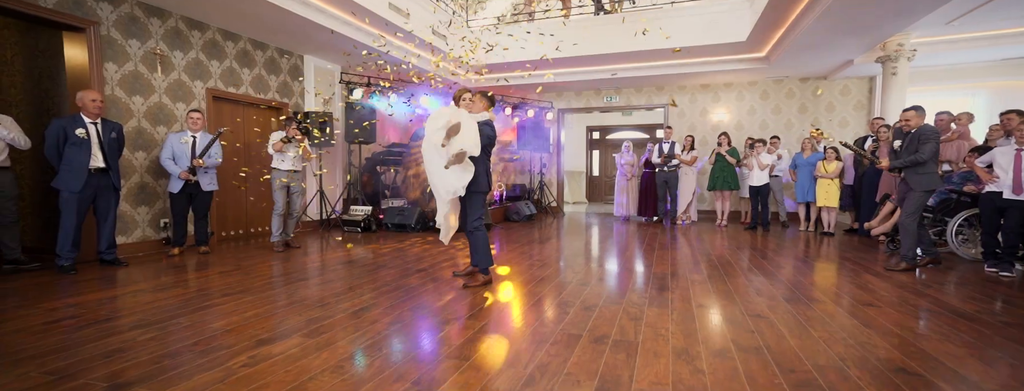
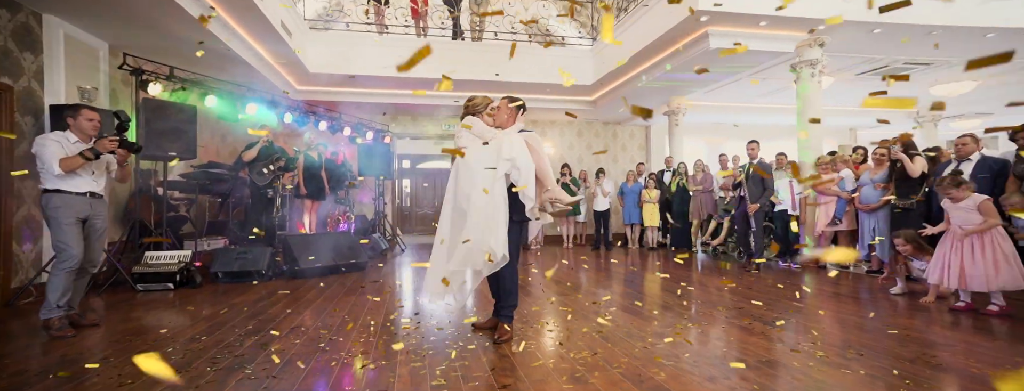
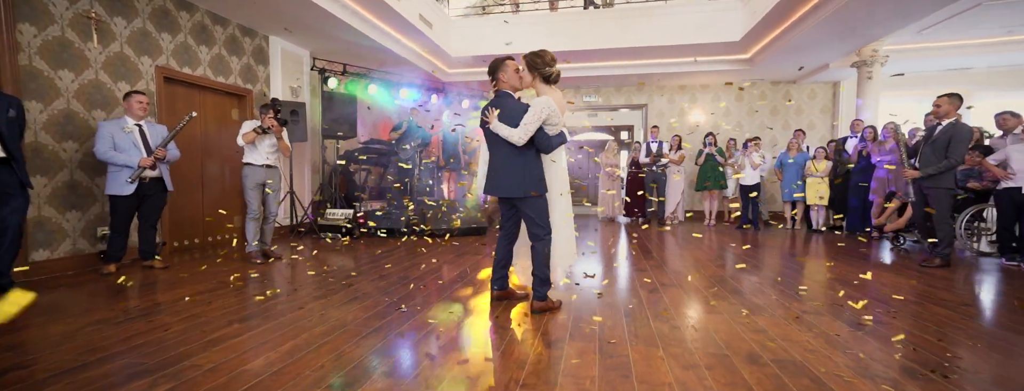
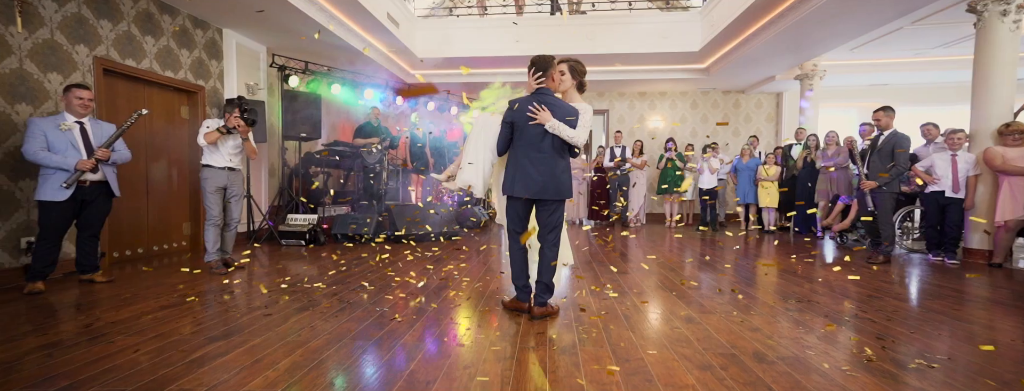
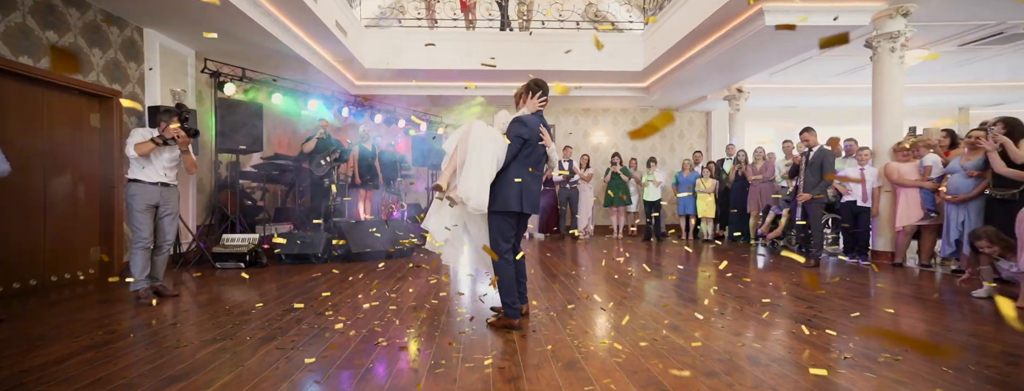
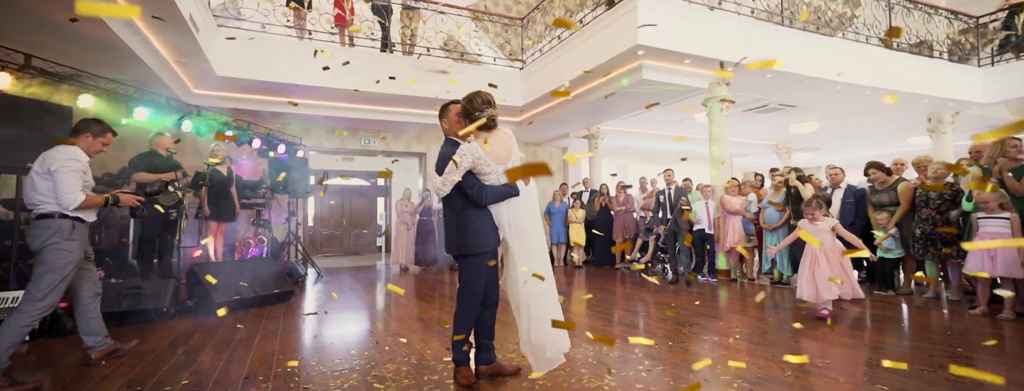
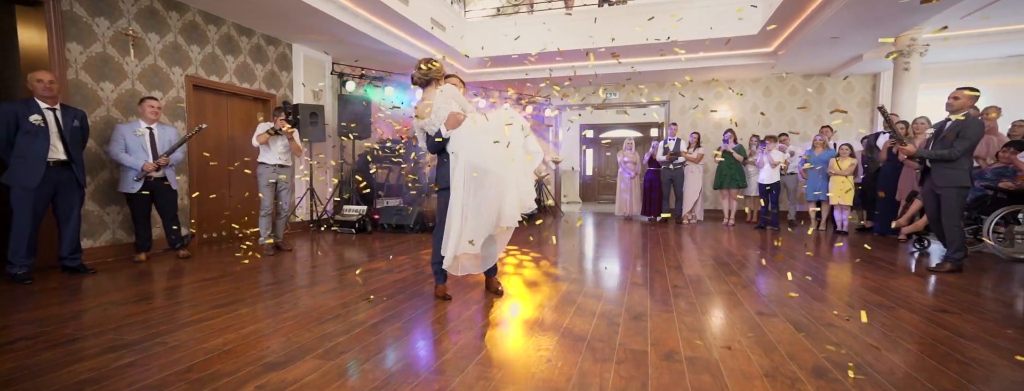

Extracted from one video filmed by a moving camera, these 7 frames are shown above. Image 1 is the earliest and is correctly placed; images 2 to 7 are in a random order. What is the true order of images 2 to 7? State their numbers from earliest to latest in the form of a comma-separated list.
7, 3, 4, 5, 2, 6
